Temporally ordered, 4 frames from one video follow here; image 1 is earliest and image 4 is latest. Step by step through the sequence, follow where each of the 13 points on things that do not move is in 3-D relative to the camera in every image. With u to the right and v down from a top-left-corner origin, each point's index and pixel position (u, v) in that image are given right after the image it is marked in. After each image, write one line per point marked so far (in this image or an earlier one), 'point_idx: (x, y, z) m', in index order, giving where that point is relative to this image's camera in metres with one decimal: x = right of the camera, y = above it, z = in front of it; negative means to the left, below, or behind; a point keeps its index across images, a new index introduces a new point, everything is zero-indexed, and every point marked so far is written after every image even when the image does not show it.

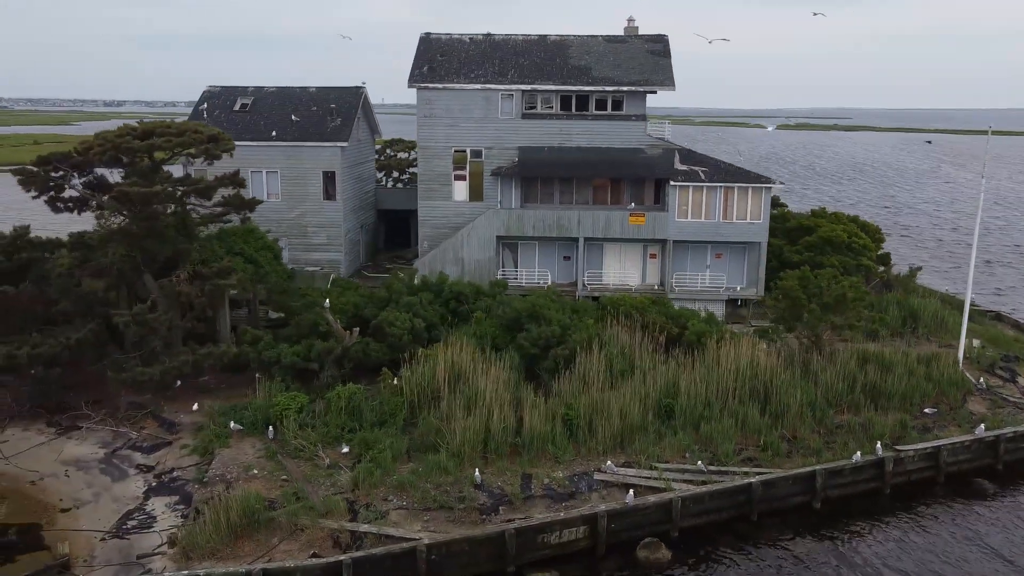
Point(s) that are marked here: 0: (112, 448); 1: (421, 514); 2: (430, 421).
0: (-10.0, -4.0, +20.0) m
1: (-1.8, -4.6, +16.2) m
2: (-1.9, -3.1, +18.8) m
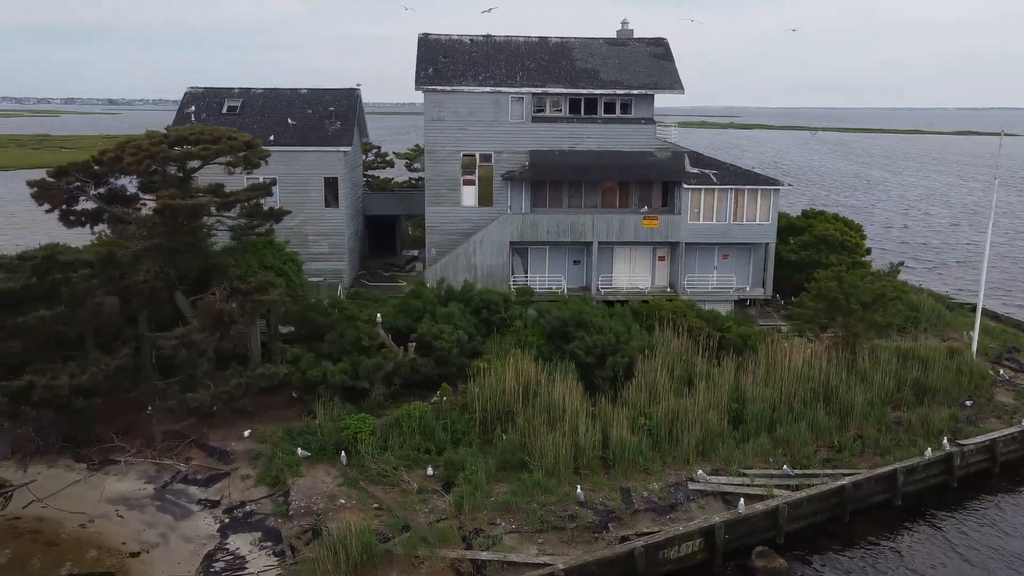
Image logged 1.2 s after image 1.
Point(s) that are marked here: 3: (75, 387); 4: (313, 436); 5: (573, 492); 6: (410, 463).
0: (-8.1, -4.5, +18.4) m
1: (+0.4, -4.9, +15.7) m
2: (0.0, -3.4, +18.2) m
3: (-9.7, -2.2, +17.6) m
4: (-4.7, -3.5, +18.7) m
5: (+1.3, -4.3, +16.9) m
6: (-2.3, -3.9, +17.8) m
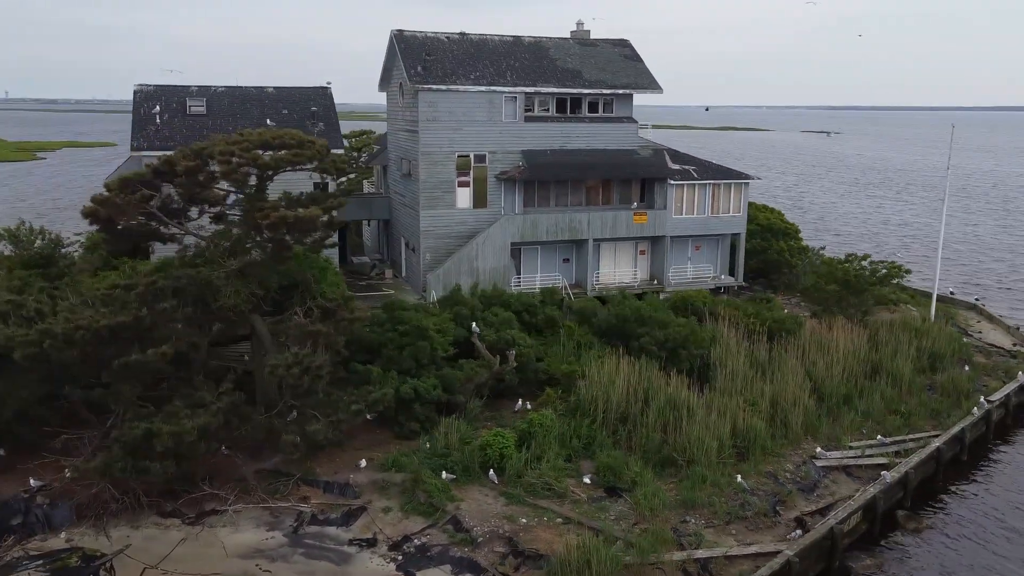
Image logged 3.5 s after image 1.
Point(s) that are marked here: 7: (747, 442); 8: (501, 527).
0: (-4.7, -5.0, +16.5) m
1: (+4.3, -4.9, +16.0) m
2: (+3.2, -3.4, +18.4) m
3: (-6.1, -2.7, +15.4) m
4: (-1.4, -3.8, +17.7) m
5: (+4.8, -4.2, +17.4) m
6: (+1.1, -4.1, +17.4) m
7: (+5.5, -3.7, +18.9) m
8: (-0.2, -4.7, +15.8) m
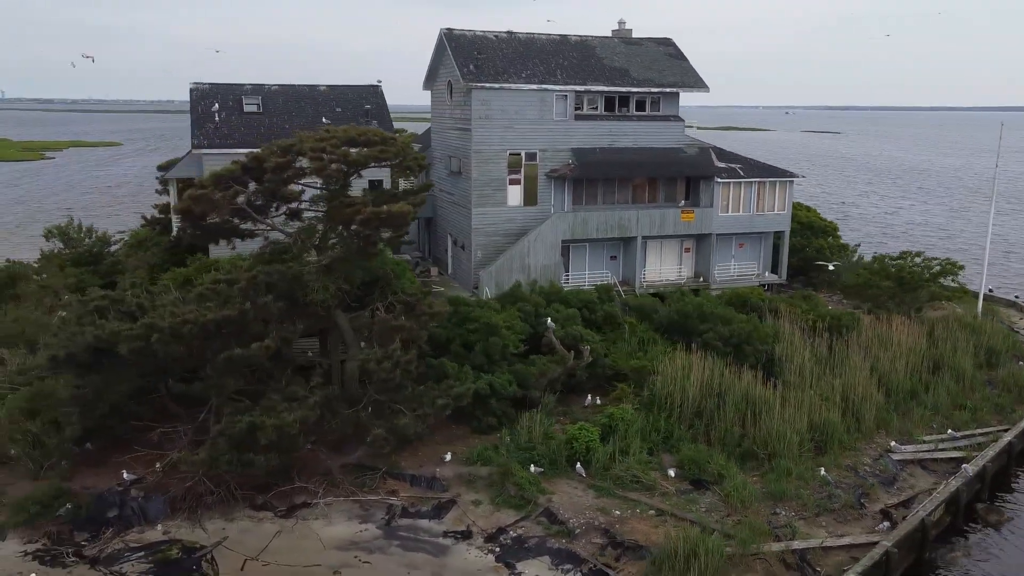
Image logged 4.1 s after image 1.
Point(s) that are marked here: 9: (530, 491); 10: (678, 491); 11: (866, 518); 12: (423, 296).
0: (-2.8, -4.9, +16.7) m
1: (+6.2, -4.8, +16.2) m
2: (+5.1, -3.3, +18.6) m
3: (-4.2, -2.6, +15.5) m
4: (+0.4, -3.7, +17.8) m
5: (+6.7, -4.1, +17.6) m
6: (+3.0, -4.0, +17.6) m
7: (+7.4, -3.6, +19.1) m
8: (+1.7, -4.6, +15.9) m
9: (+0.4, -4.2, +16.8) m
10: (+3.5, -4.3, +16.9) m
11: (+7.4, -4.8, +16.6) m
12: (-2.1, -0.2, +19.0) m
